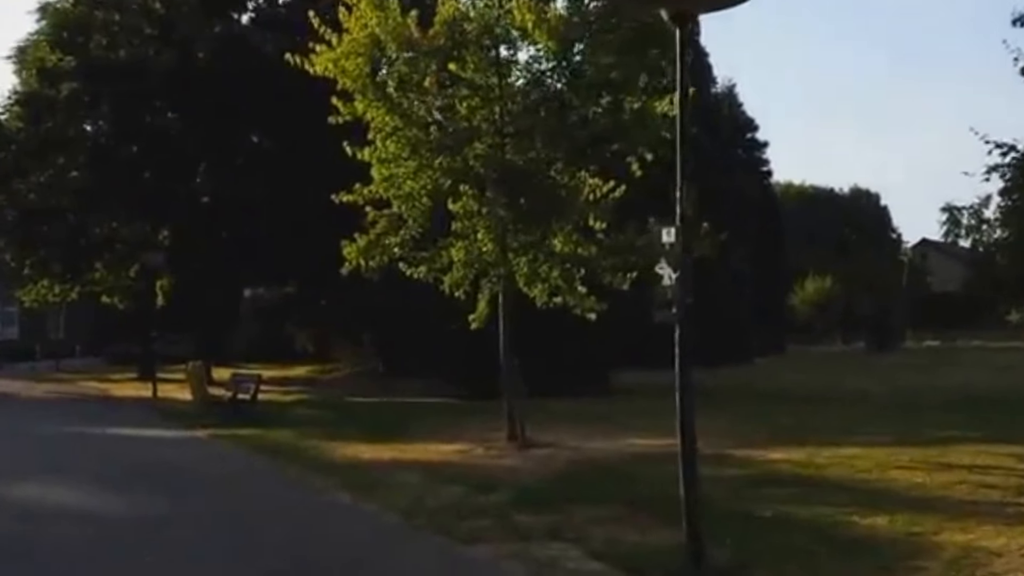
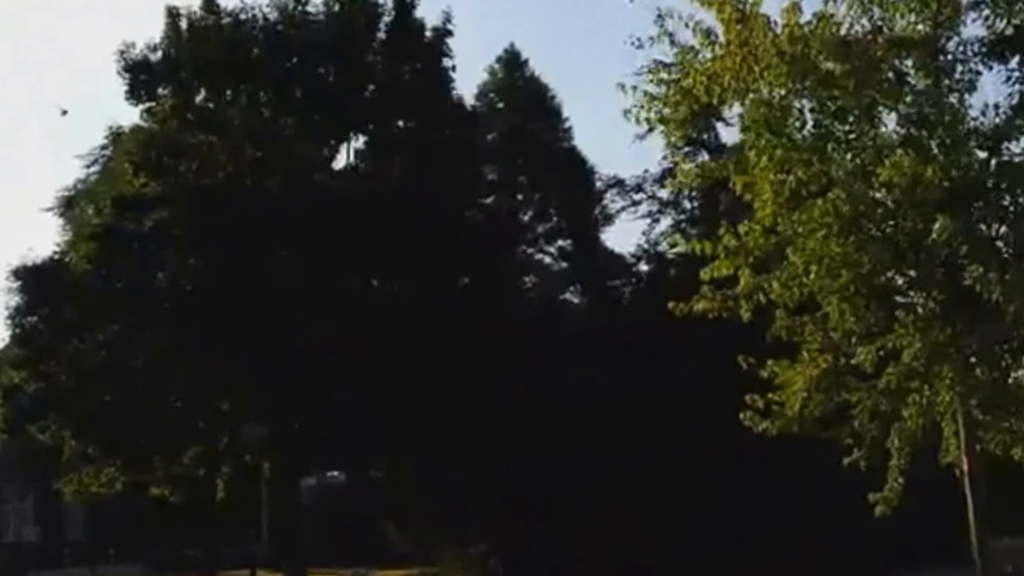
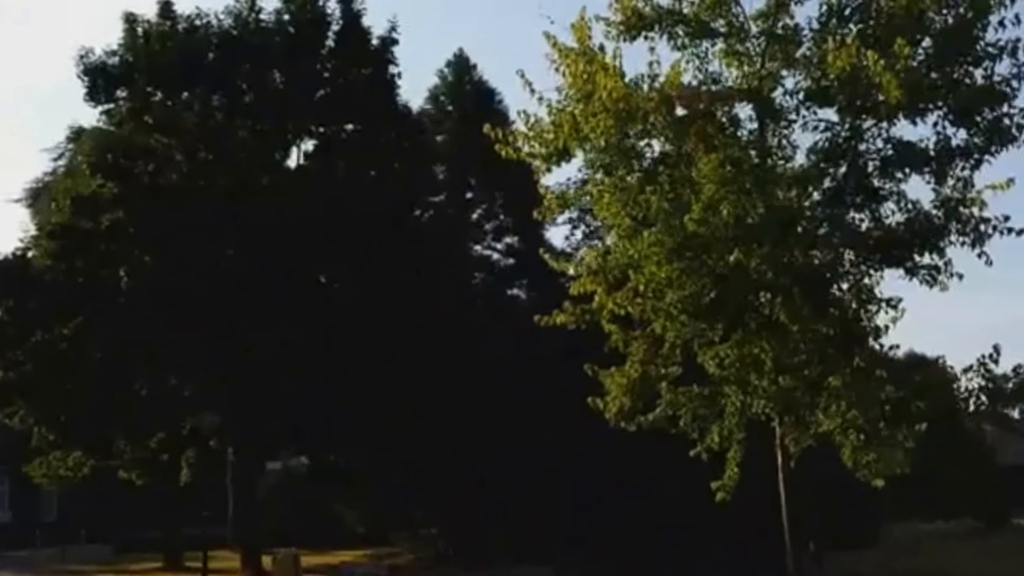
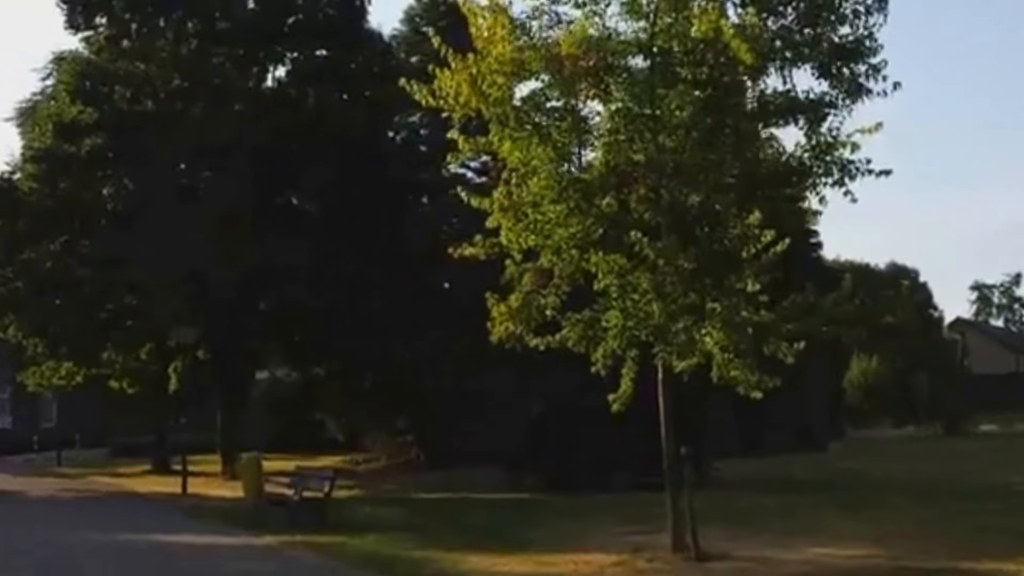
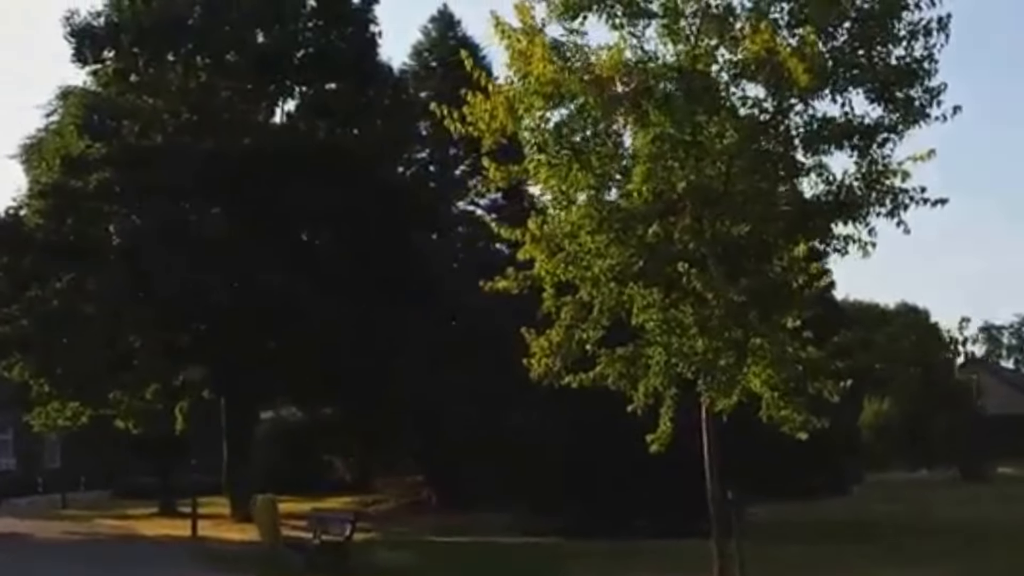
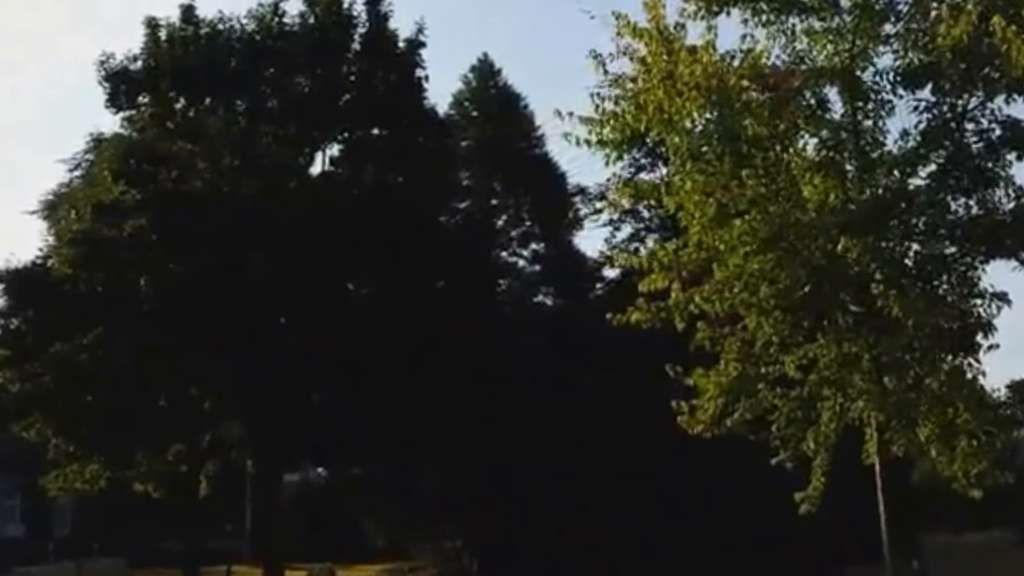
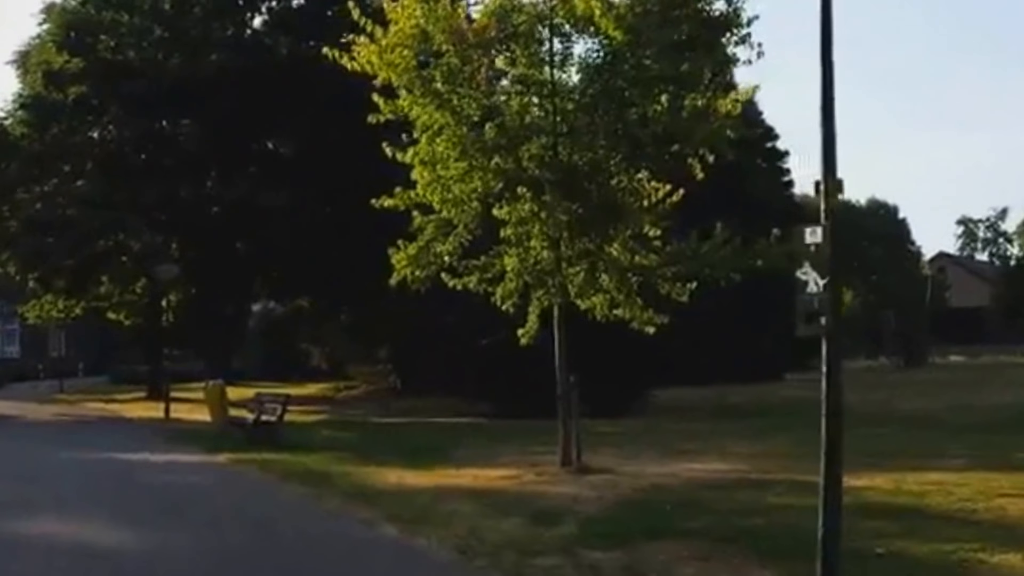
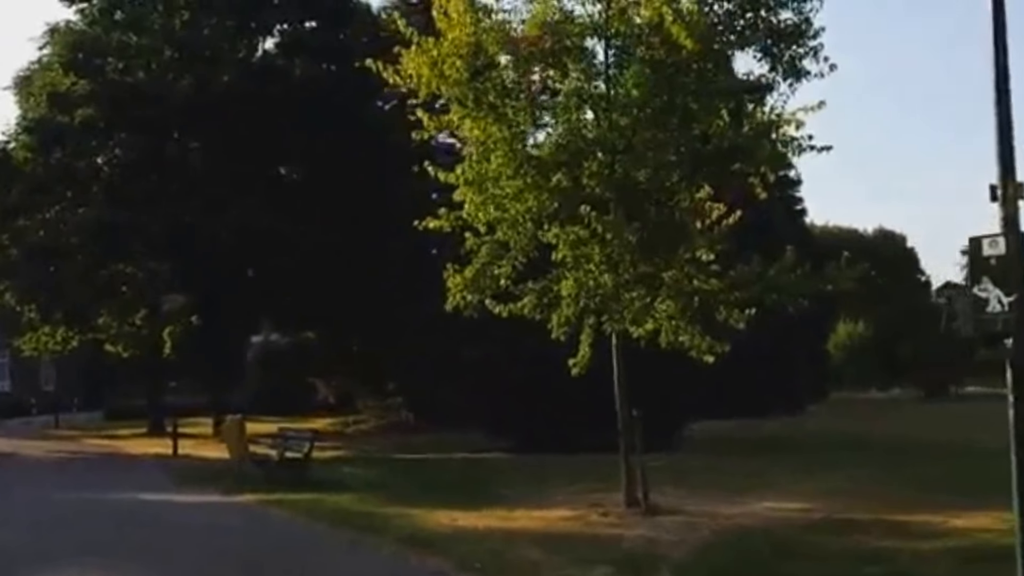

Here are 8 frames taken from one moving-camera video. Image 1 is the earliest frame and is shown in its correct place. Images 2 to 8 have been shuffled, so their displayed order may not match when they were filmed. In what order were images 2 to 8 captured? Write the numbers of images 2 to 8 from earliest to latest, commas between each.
7, 8, 4, 5, 3, 6, 2
